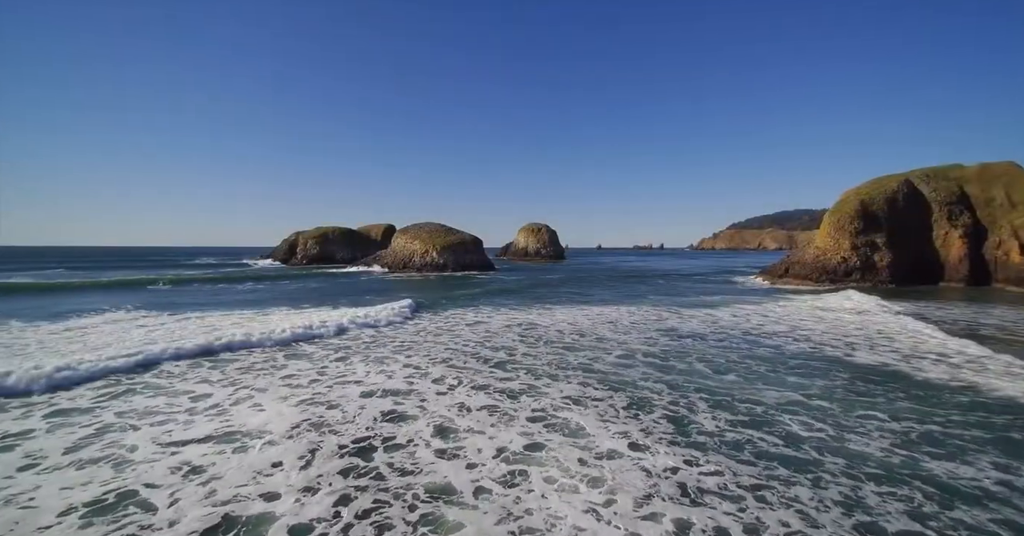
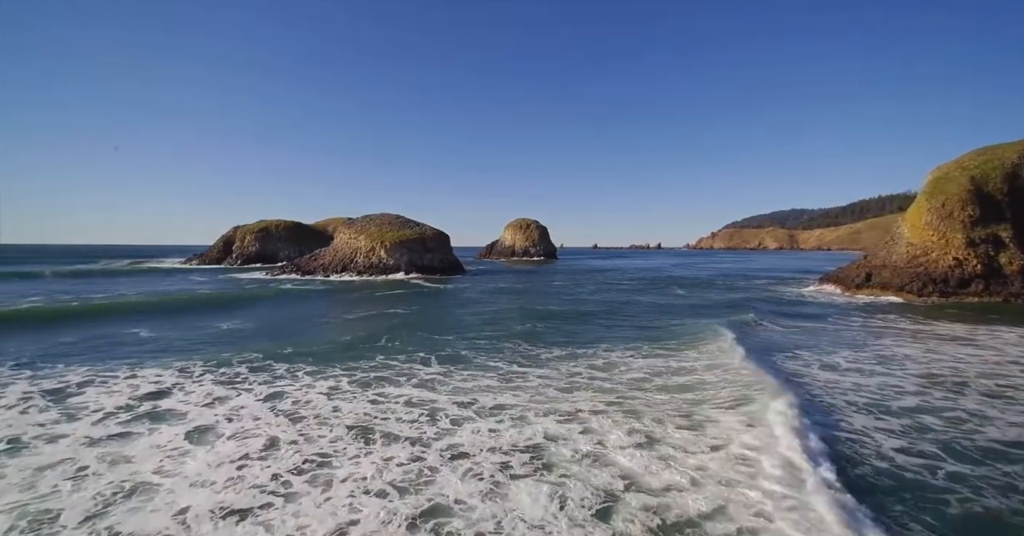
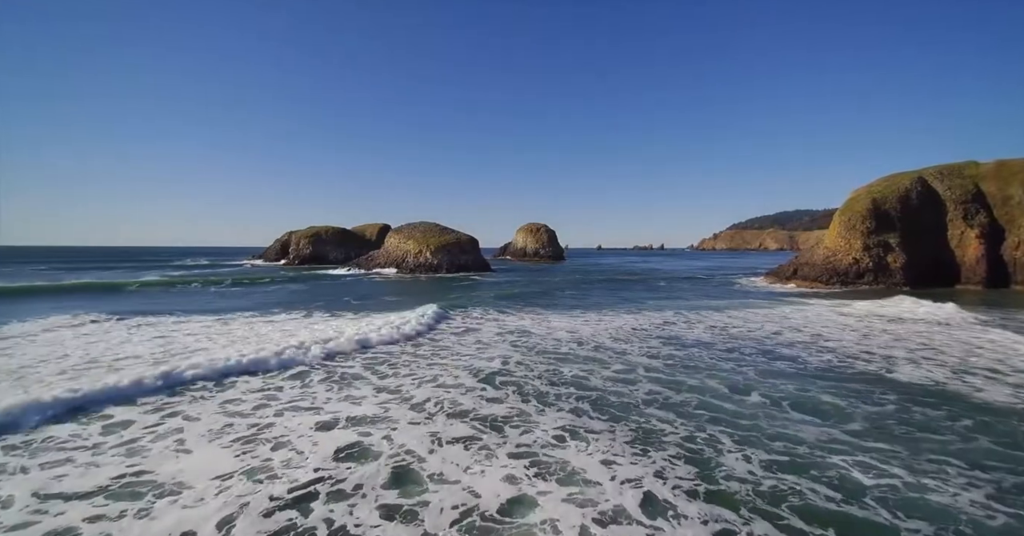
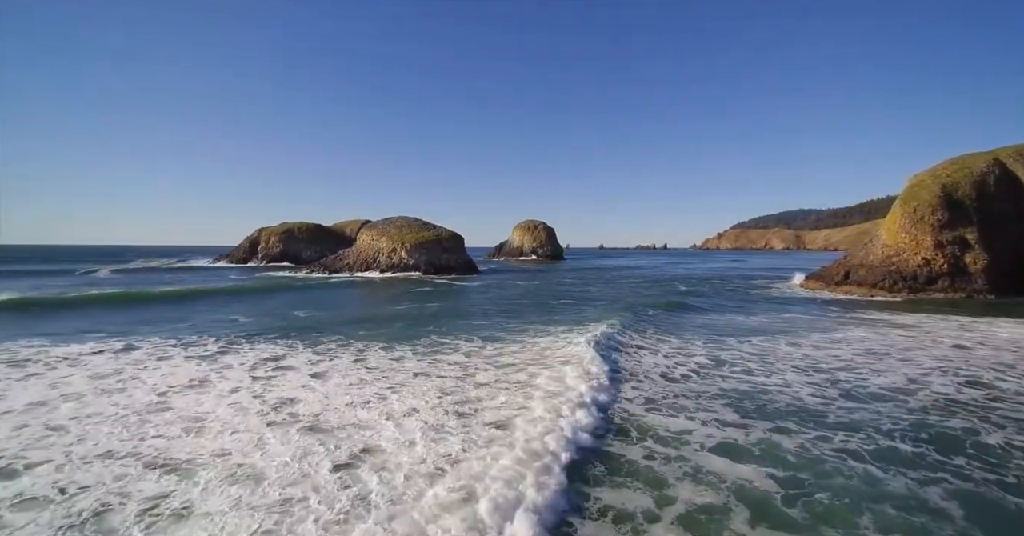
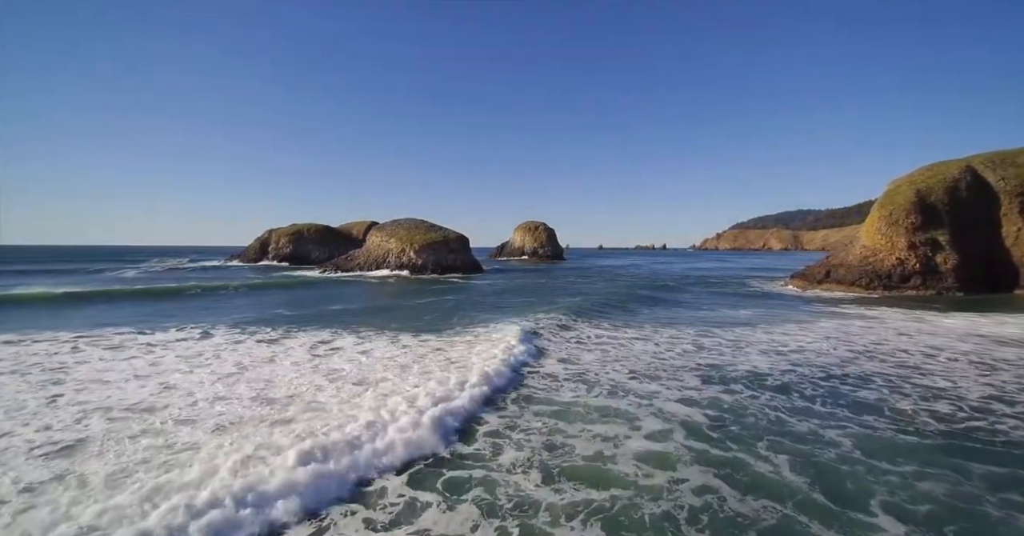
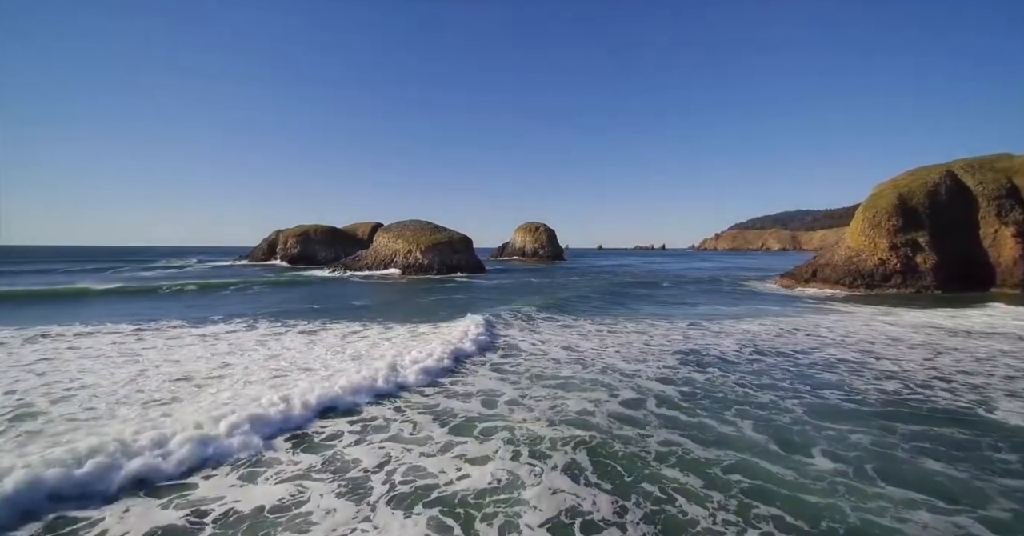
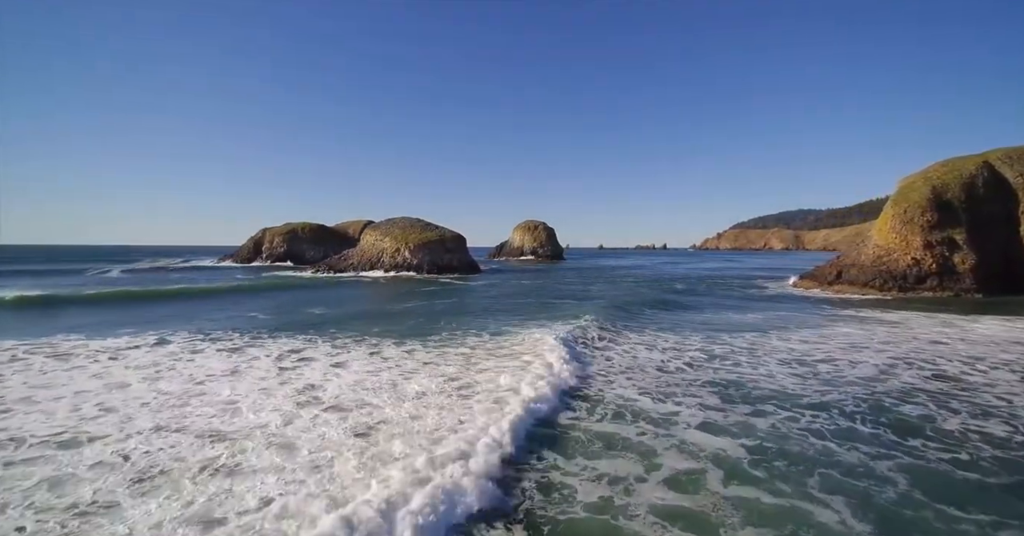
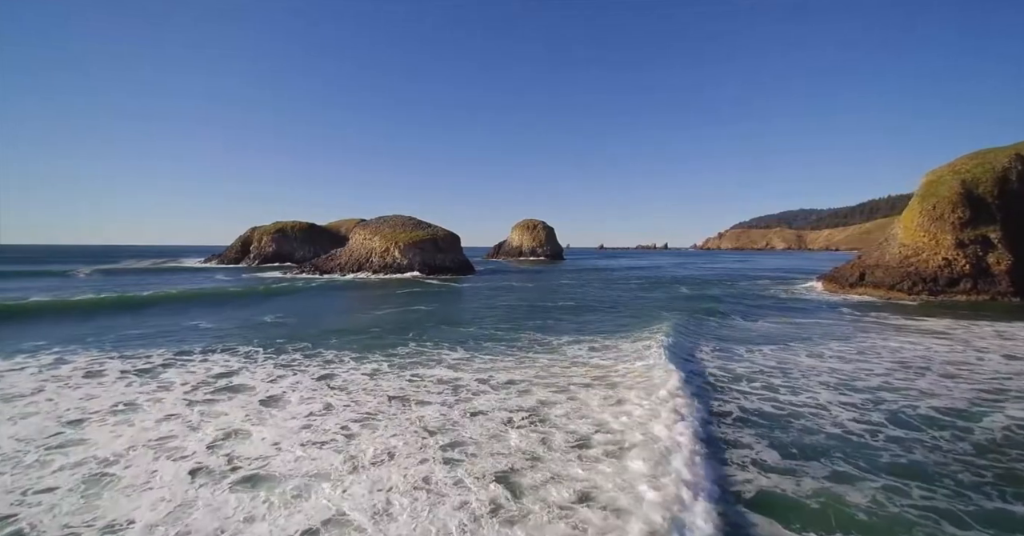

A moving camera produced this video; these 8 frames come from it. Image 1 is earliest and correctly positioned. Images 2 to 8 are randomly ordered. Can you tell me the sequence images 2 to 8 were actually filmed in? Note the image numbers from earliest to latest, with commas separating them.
3, 6, 5, 7, 4, 8, 2
